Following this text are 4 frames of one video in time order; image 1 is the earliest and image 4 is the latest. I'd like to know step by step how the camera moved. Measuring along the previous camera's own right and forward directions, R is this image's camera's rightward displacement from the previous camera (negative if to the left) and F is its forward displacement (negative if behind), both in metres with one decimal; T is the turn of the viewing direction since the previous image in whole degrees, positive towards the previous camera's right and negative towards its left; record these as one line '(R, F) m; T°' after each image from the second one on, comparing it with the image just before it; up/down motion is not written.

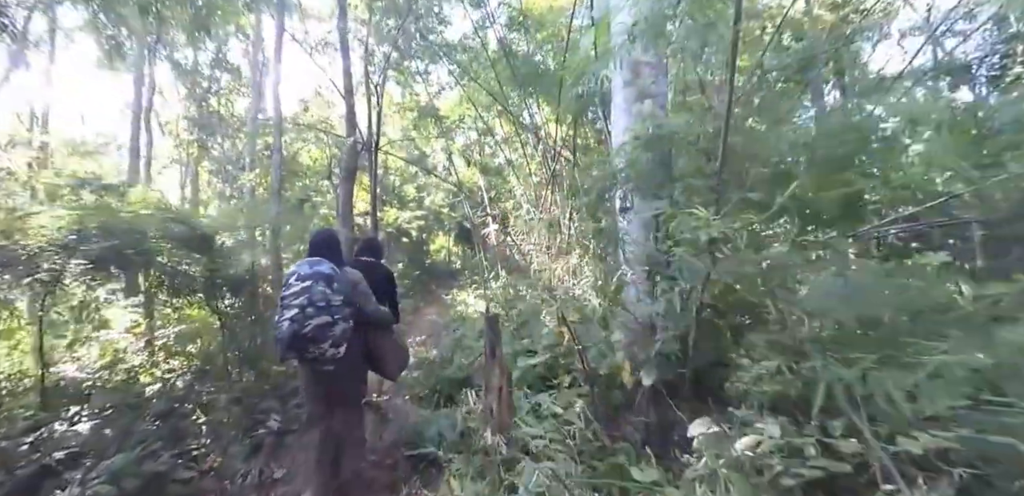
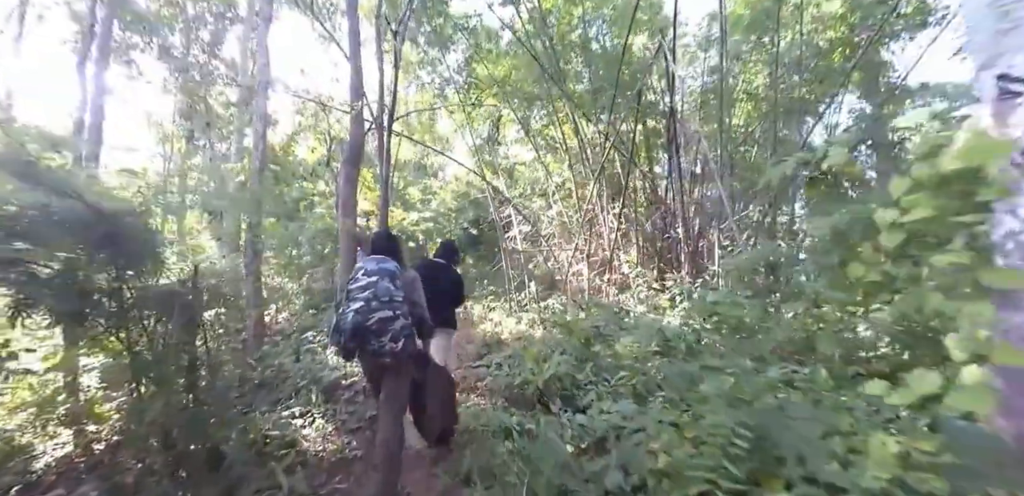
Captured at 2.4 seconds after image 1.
(-0.5, +1.1) m; 0°
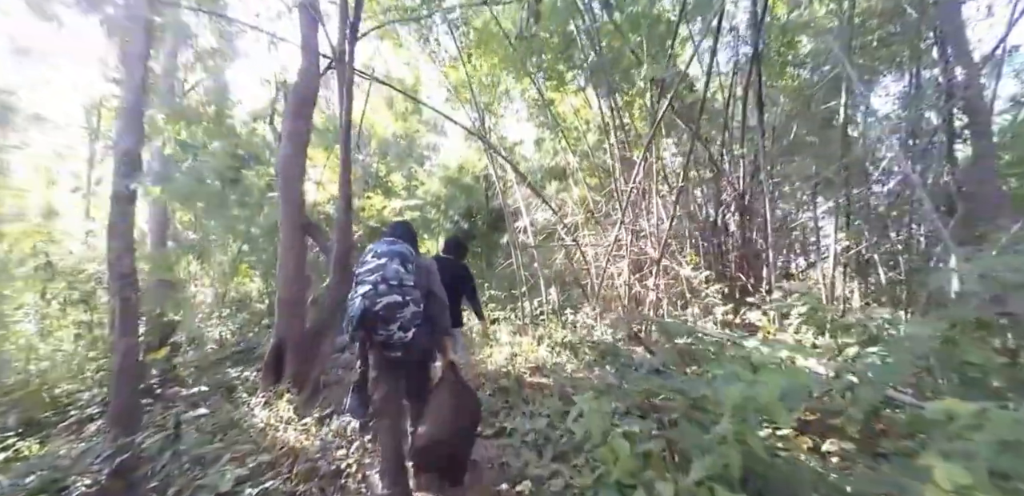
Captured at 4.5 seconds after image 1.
(-0.2, +1.3) m; +2°
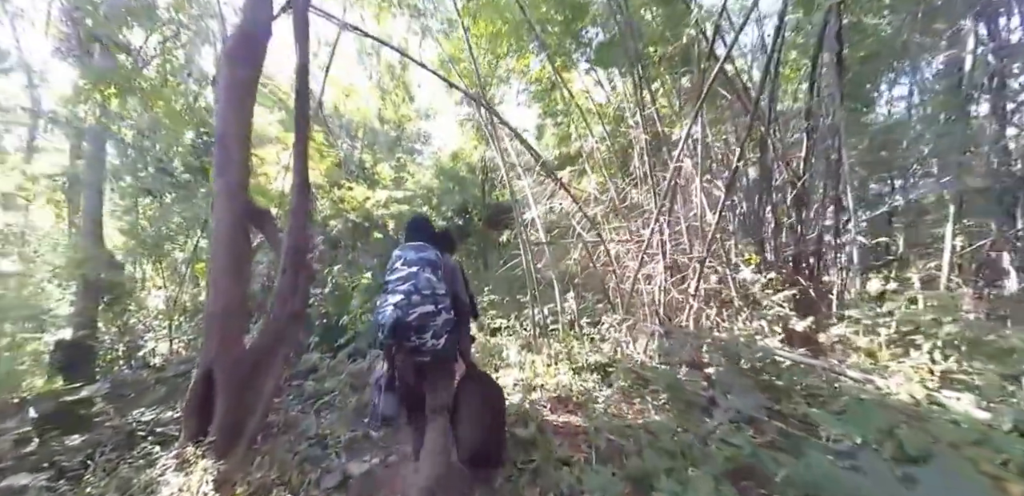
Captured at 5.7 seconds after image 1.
(-0.1, +0.7) m; +1°
